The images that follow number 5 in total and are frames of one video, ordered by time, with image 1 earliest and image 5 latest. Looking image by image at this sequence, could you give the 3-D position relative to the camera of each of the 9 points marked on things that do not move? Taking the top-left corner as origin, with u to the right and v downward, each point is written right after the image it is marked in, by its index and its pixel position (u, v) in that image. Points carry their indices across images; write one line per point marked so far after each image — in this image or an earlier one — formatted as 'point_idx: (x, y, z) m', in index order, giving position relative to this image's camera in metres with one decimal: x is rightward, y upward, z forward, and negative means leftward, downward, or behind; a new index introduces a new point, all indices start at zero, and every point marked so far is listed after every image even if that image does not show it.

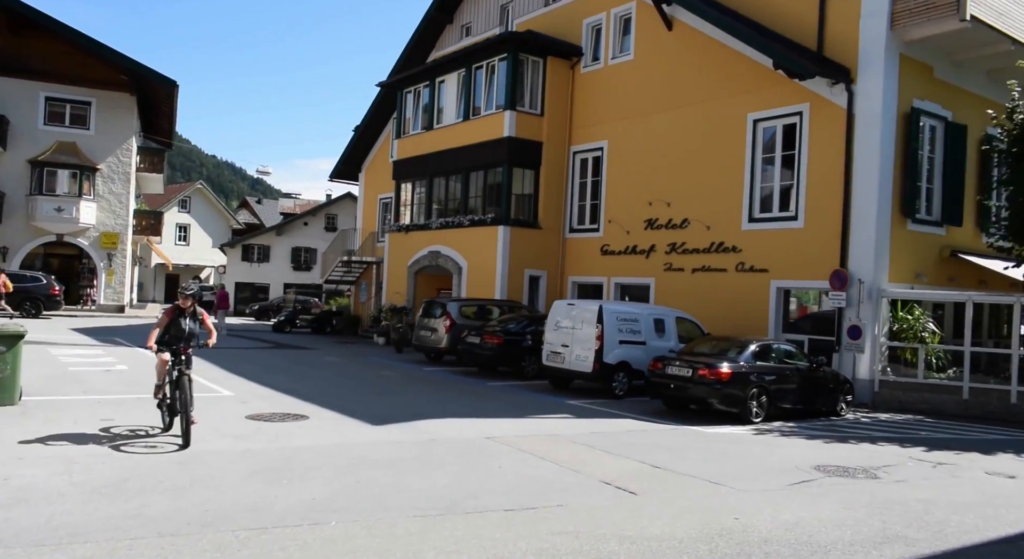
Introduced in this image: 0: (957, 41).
0: (+9.6, +5.2, +17.6) m
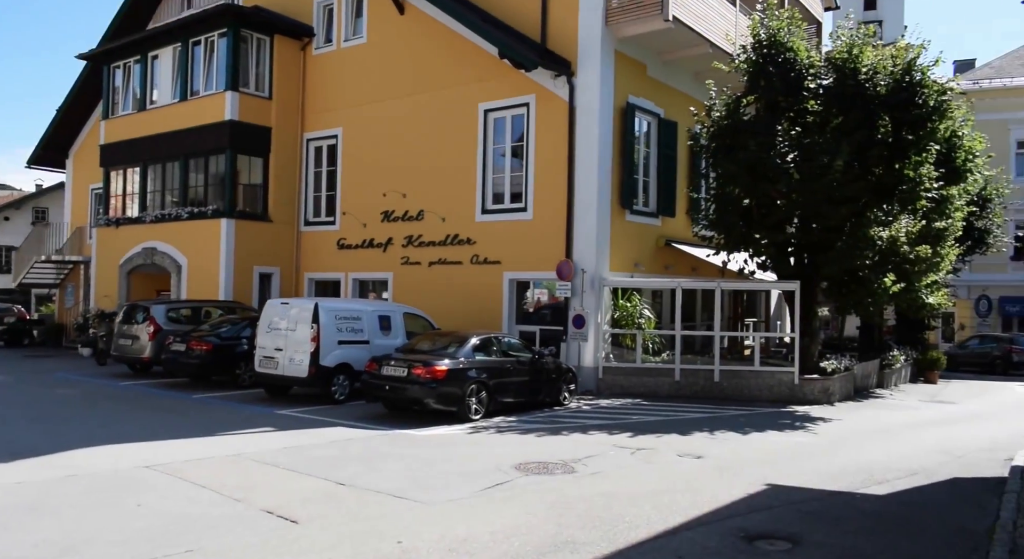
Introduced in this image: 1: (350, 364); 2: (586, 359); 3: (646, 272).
0: (+3.5, +5.4, +18.5) m
1: (-2.8, -1.4, +13.9) m
2: (+1.6, -1.8, +17.8) m
3: (+3.2, +0.2, +19.4) m
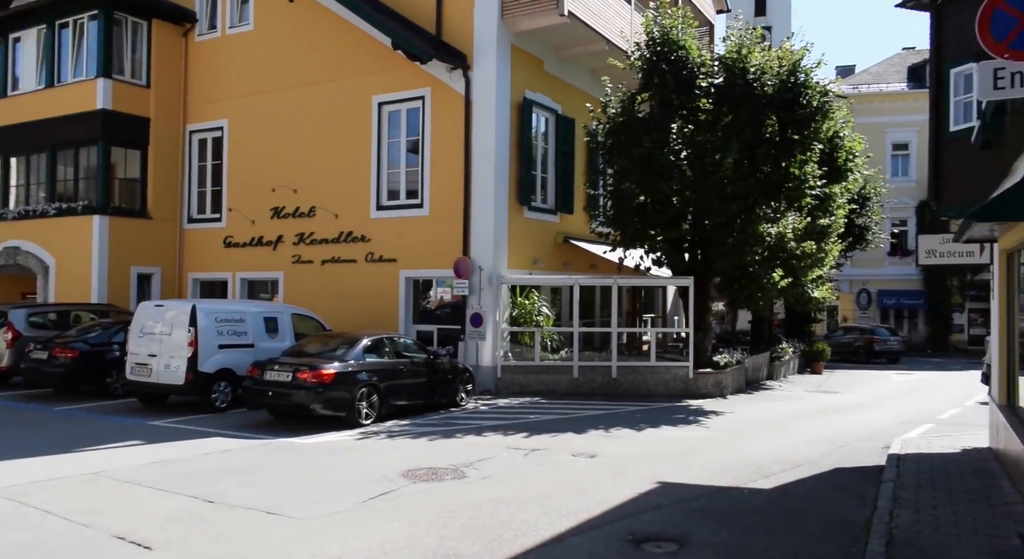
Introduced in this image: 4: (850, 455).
0: (+1.1, +5.5, +18.4) m
1: (-4.5, -1.4, +13.1) m
2: (-0.6, -1.7, +17.5) m
3: (+0.8, +0.3, +19.3) m
4: (+4.4, -2.3, +10.6) m
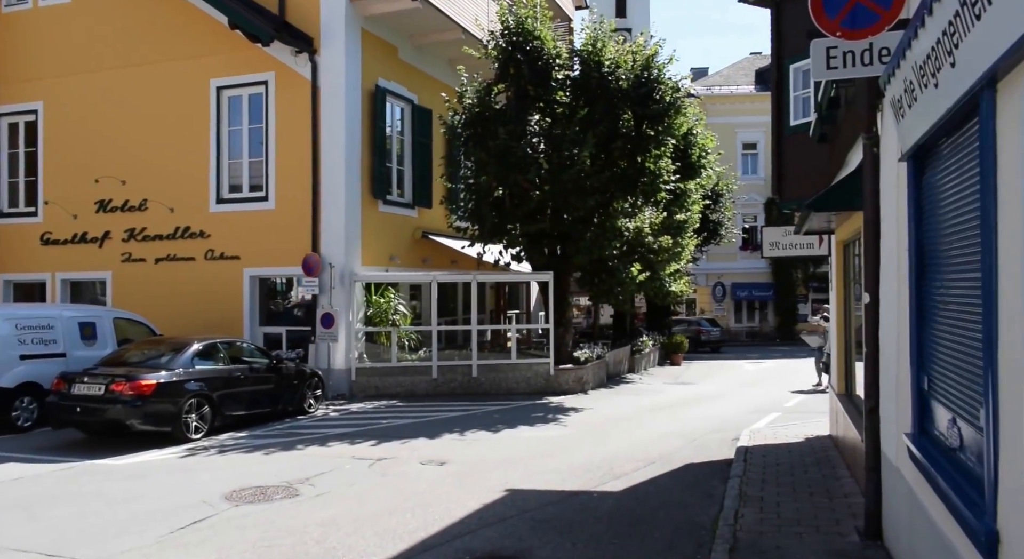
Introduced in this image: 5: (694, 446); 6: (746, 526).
0: (-2.1, +5.6, +17.7) m
1: (-6.7, -1.5, +11.6) m
2: (-3.6, -1.7, +16.6) m
3: (-2.5, +0.3, +18.6) m
4: (+2.5, -2.2, +10.6) m
5: (+2.4, -2.2, +10.7) m
6: (+1.8, -1.9, +6.4) m
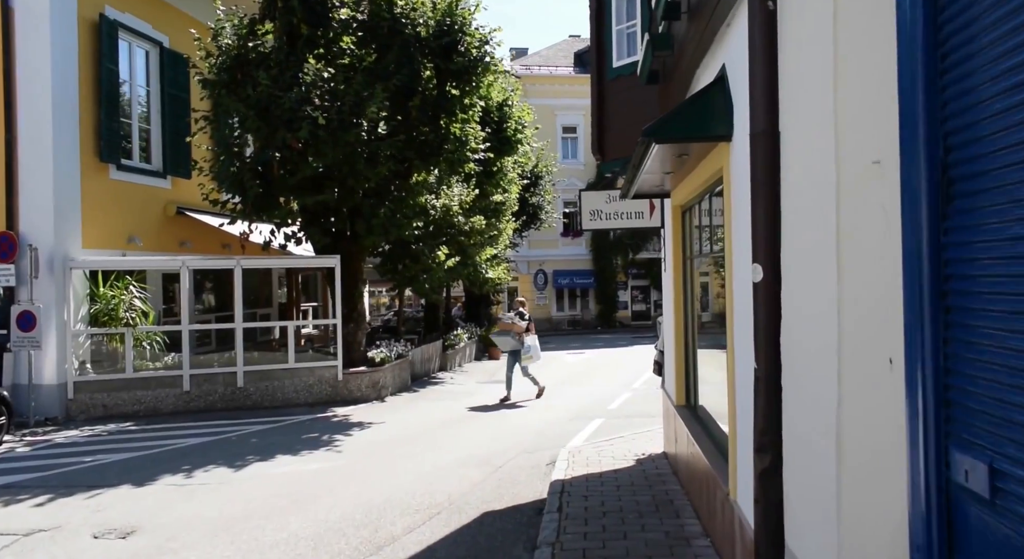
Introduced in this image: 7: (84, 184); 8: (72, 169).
0: (-6.1, +5.8, +13.9) m
1: (-9.3, -1.3, +7.1) m
2: (-7.3, -1.5, +12.6) m
3: (-6.6, +0.6, +14.7) m
4: (-0.1, -2.0, +8.0) m
5: (-0.1, -2.0, +8.1) m
6: (+0.2, -1.8, +3.7) m
7: (-6.9, +1.5, +13.1) m
8: (-6.9, +1.7, +12.7) m
